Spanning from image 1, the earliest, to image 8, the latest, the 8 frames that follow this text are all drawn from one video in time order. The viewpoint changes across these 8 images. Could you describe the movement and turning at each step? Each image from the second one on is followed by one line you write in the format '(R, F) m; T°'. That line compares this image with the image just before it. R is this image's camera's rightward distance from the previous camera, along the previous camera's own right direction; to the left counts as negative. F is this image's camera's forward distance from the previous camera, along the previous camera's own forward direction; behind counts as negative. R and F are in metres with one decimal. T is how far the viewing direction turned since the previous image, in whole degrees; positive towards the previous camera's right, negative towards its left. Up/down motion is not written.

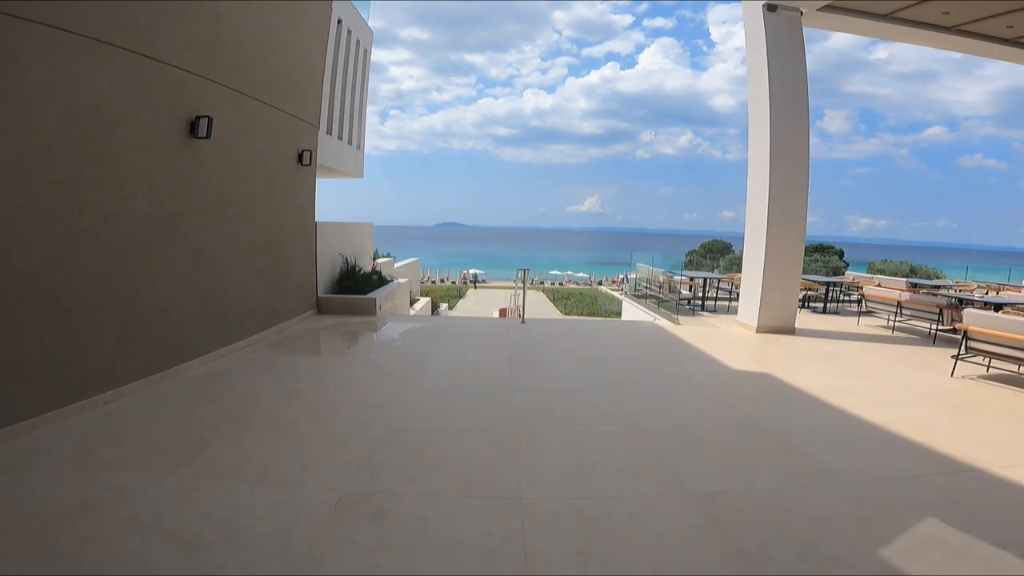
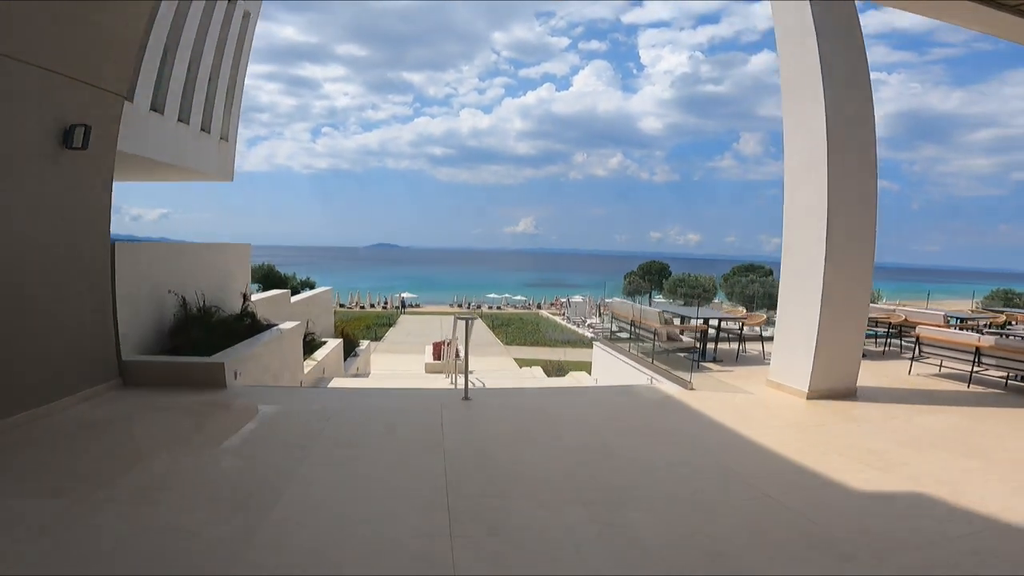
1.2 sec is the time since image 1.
(0.0, +3.1) m; +7°
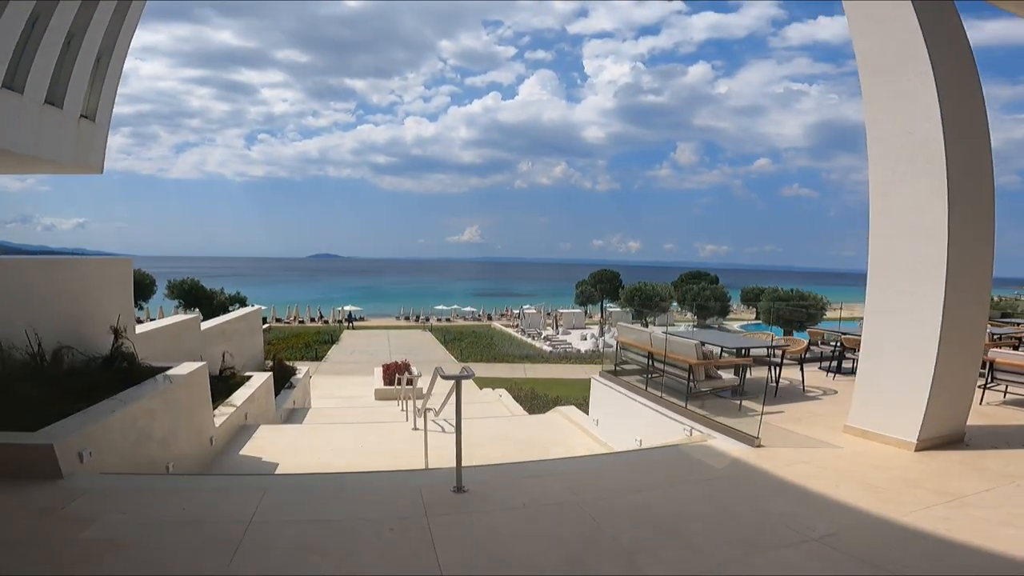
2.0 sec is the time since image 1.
(-0.4, +1.9) m; +6°
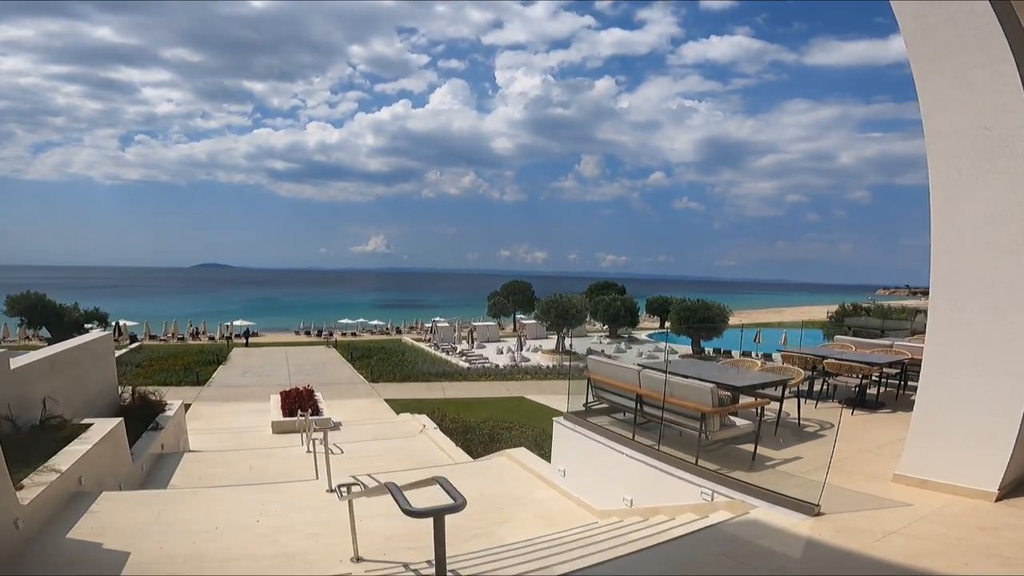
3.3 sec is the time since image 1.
(-0.4, +1.5) m; +10°
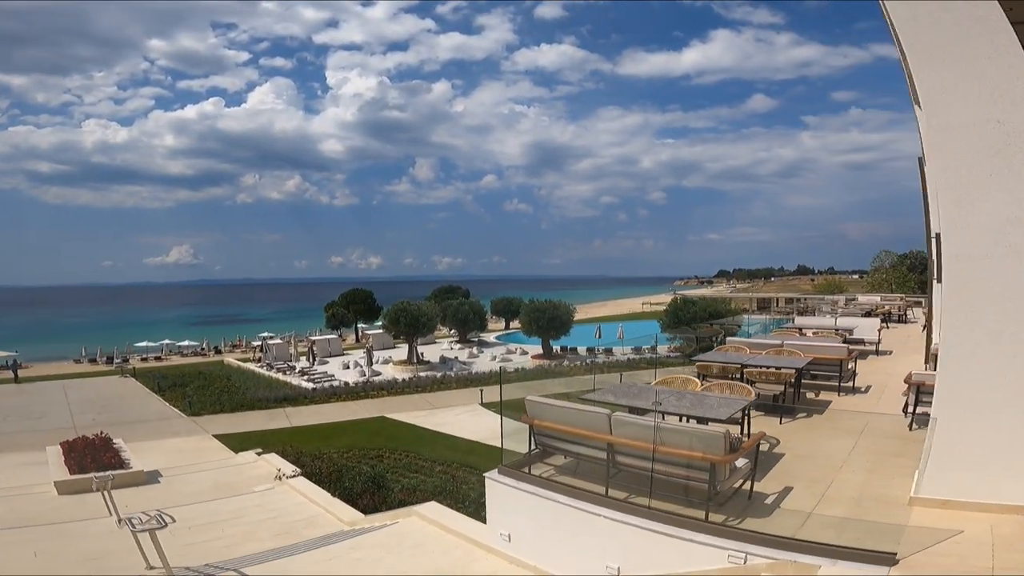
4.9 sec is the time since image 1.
(-0.7, +1.2) m; +17°
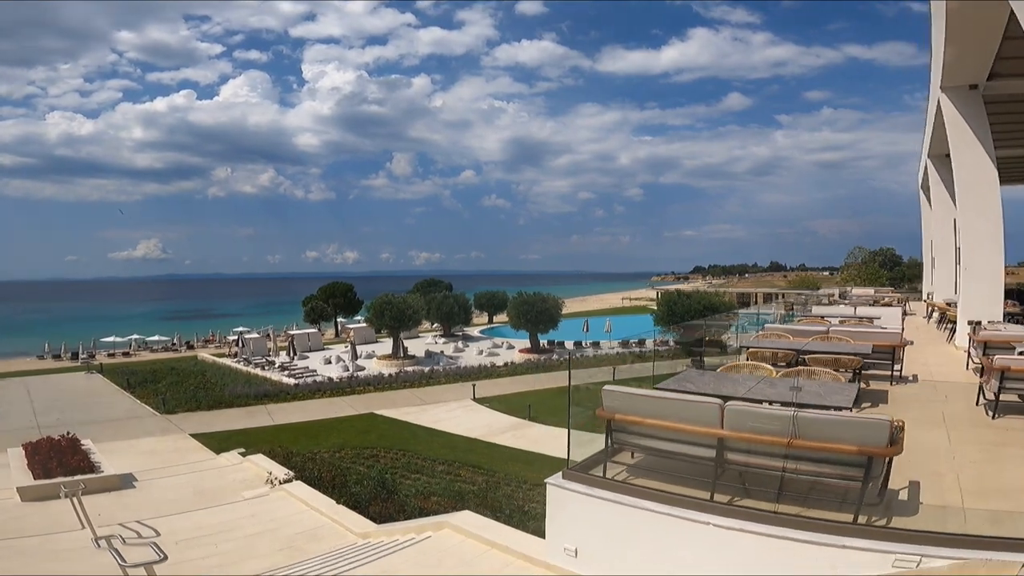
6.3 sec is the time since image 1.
(-0.7, +0.8) m; +2°
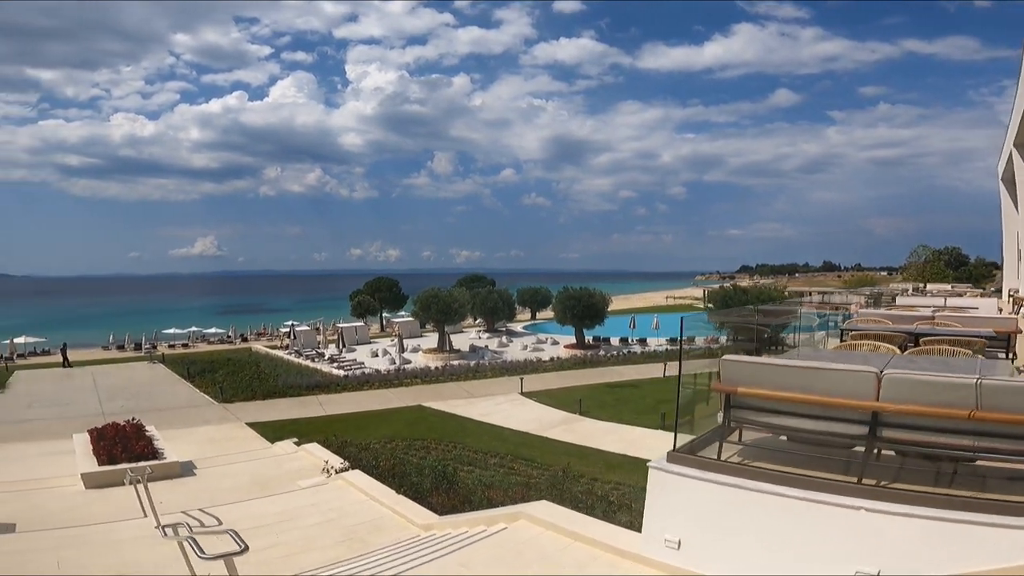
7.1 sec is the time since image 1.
(-0.4, +0.4) m; -4°
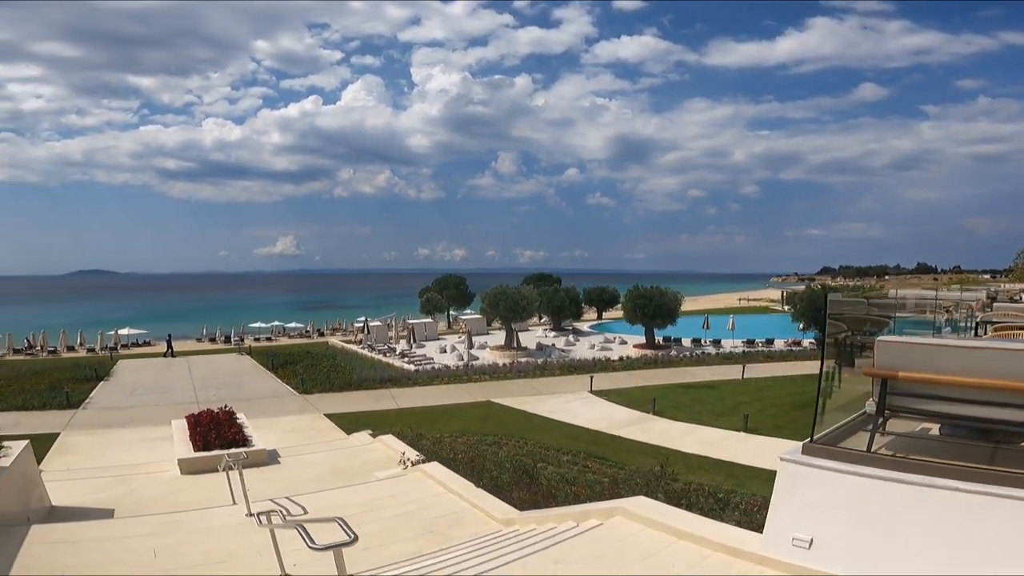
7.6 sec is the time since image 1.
(-0.3, +0.2) m; -7°
